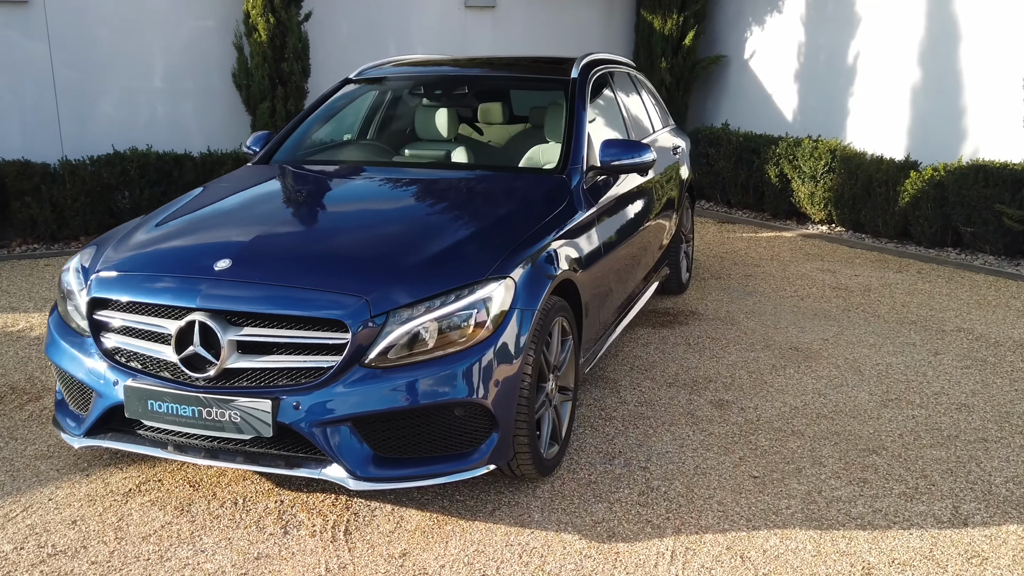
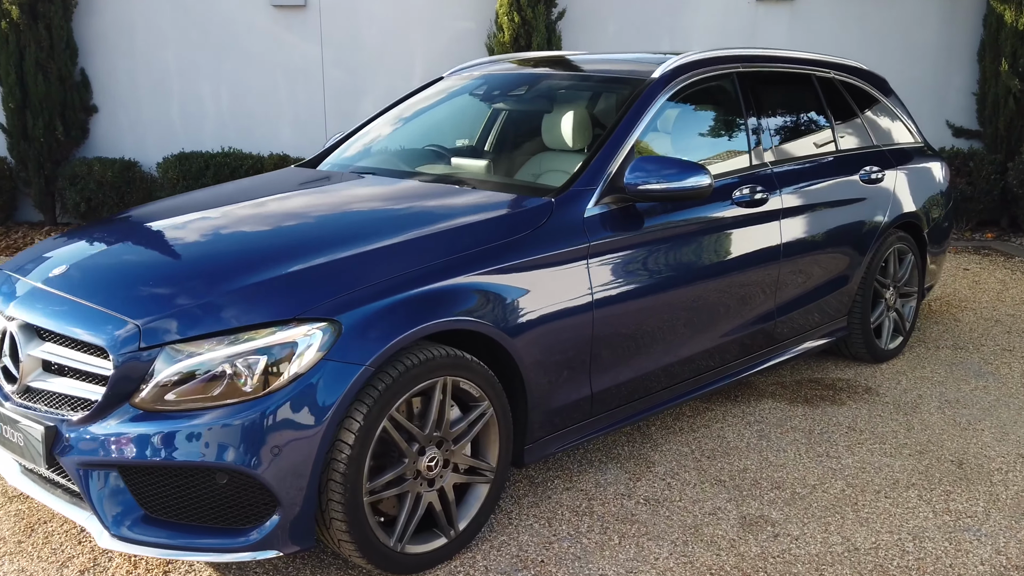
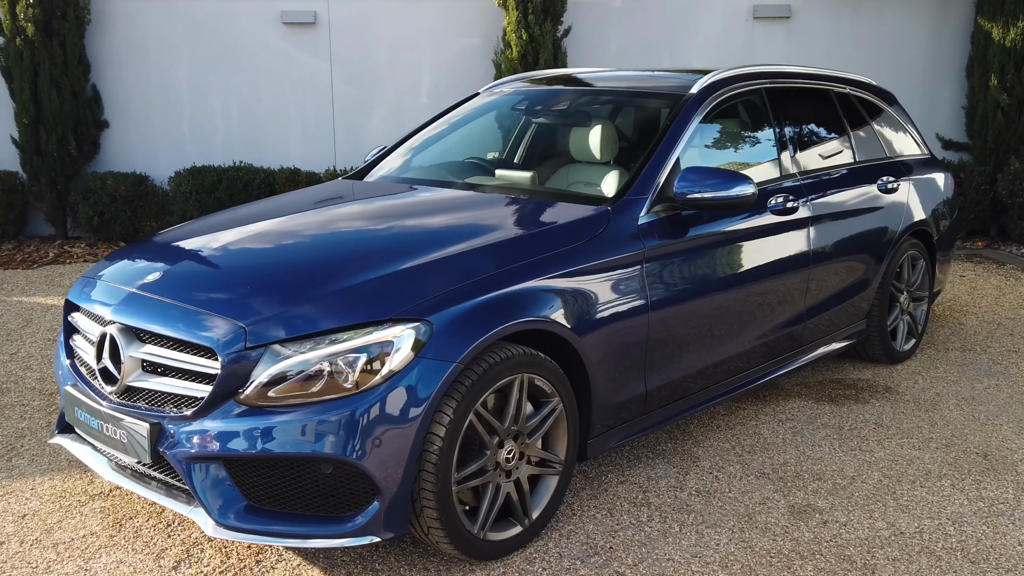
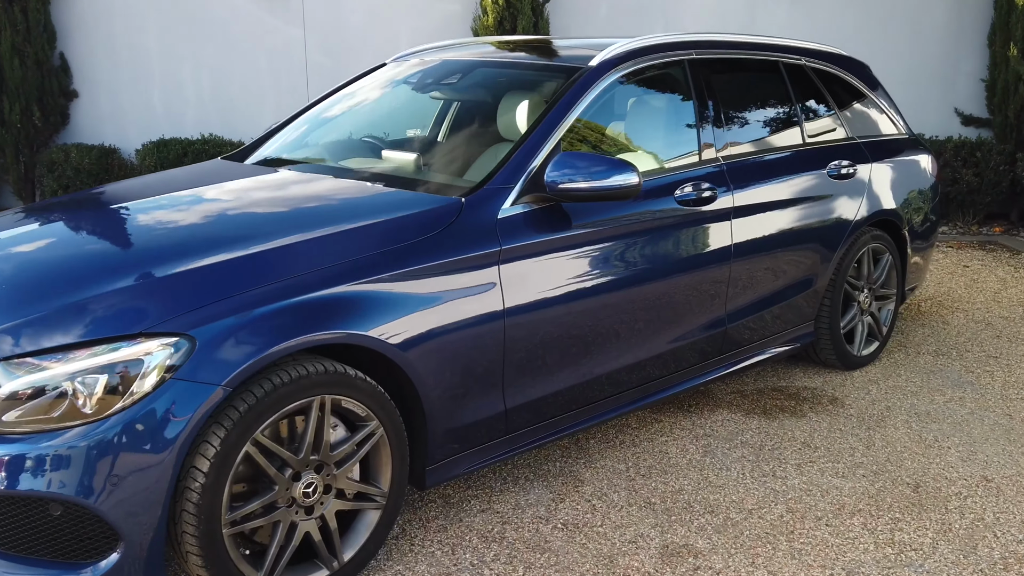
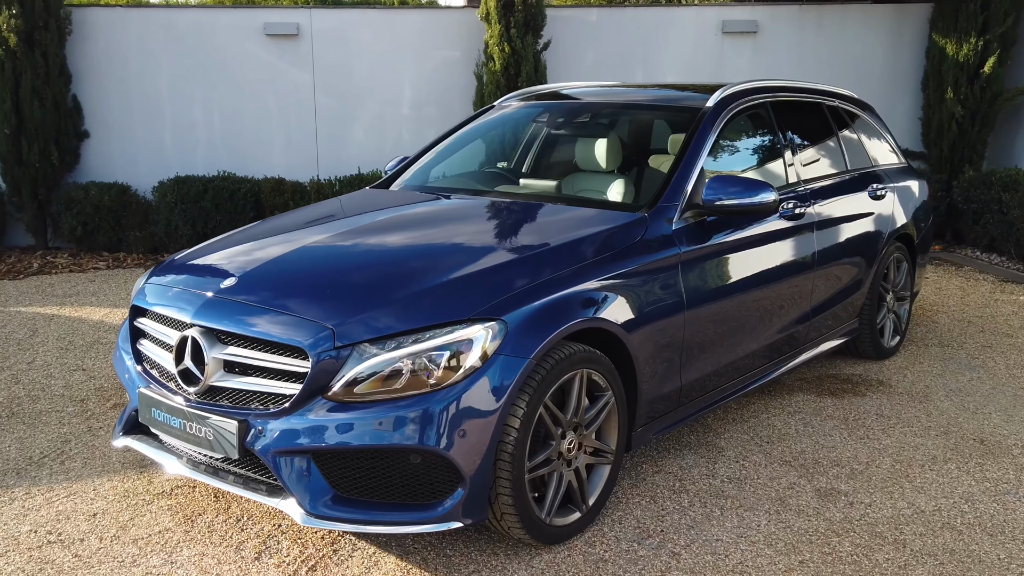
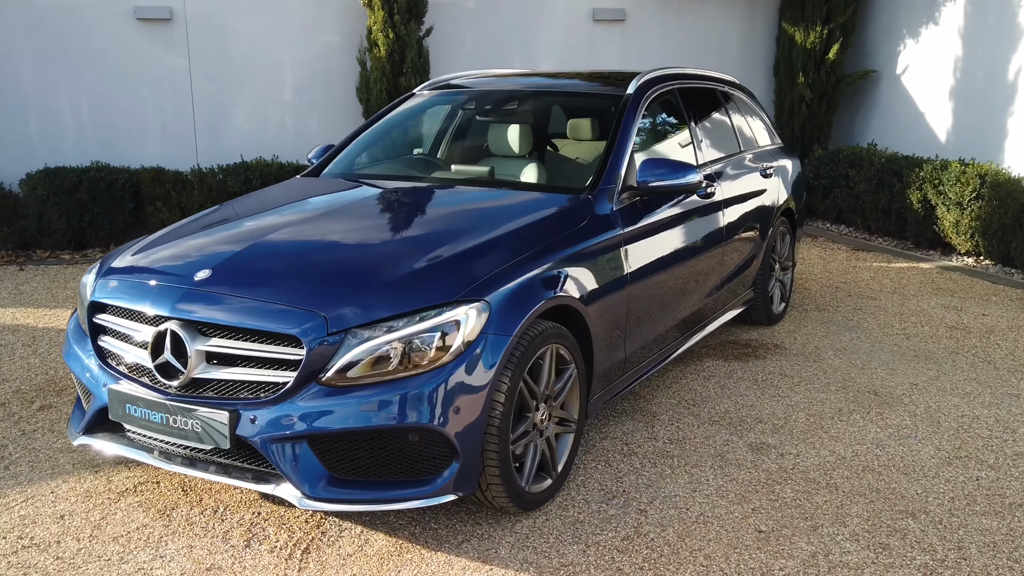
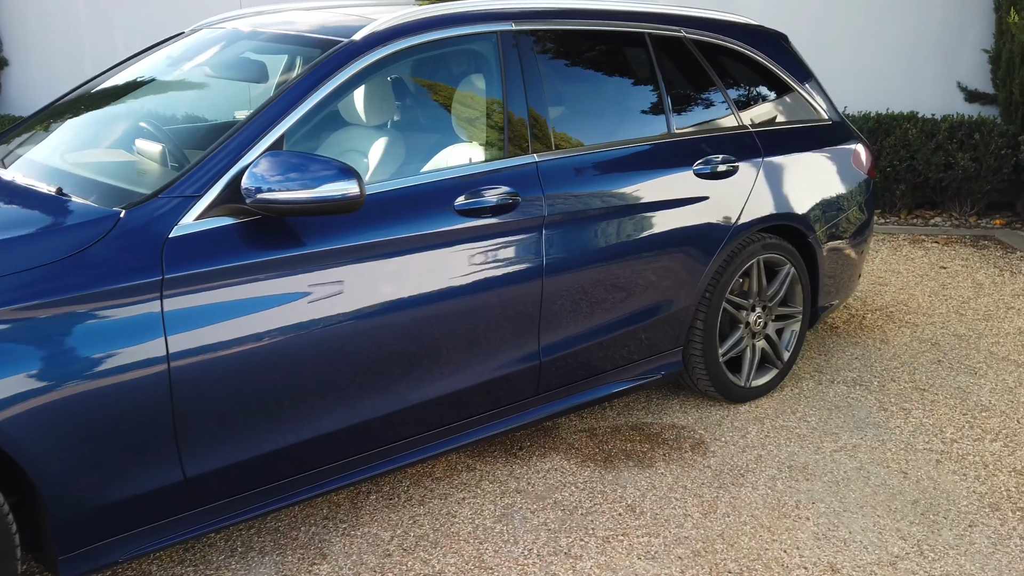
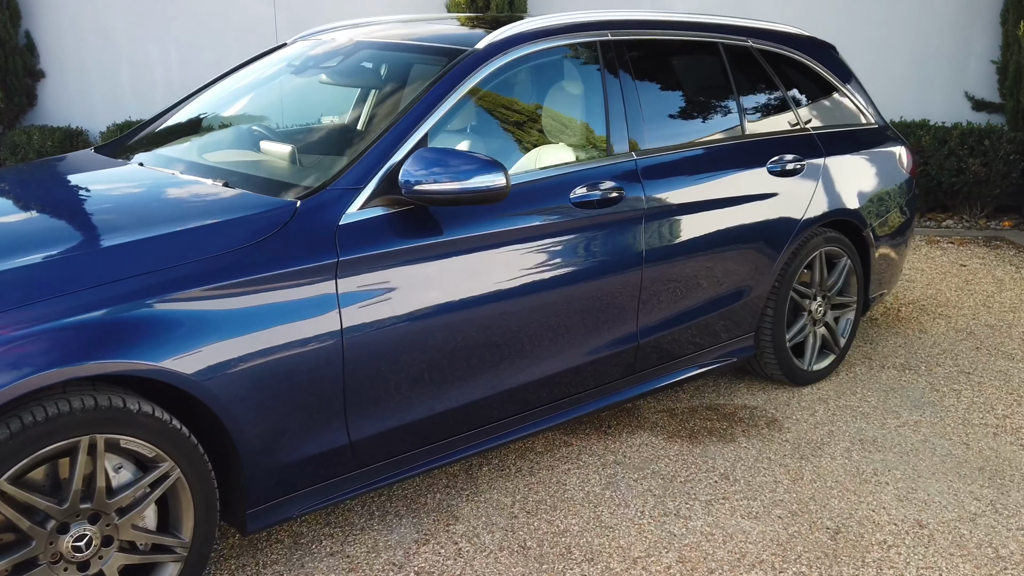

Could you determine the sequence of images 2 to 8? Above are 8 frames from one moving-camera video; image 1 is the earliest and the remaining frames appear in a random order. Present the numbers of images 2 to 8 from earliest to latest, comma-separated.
6, 5, 3, 2, 4, 8, 7
